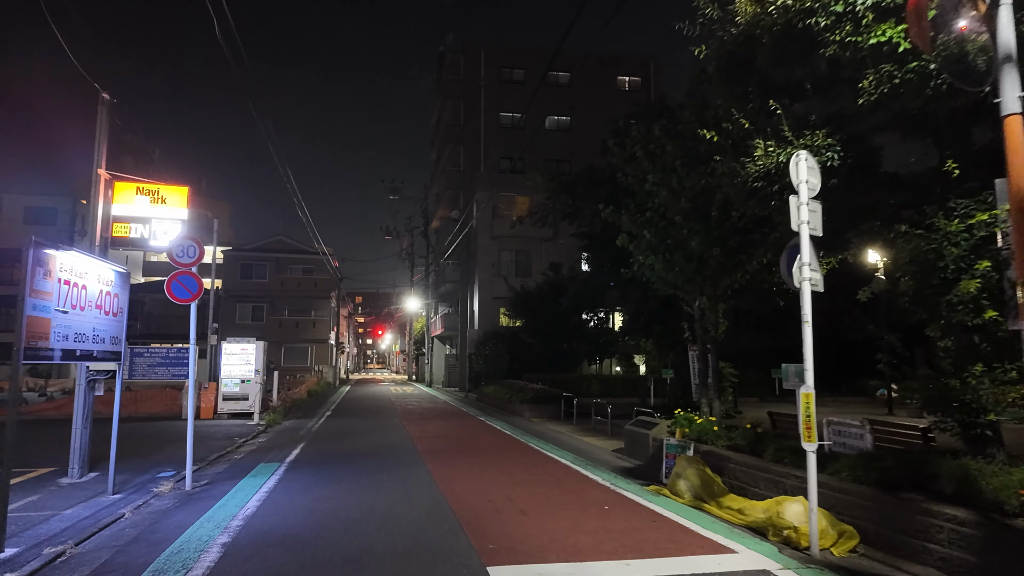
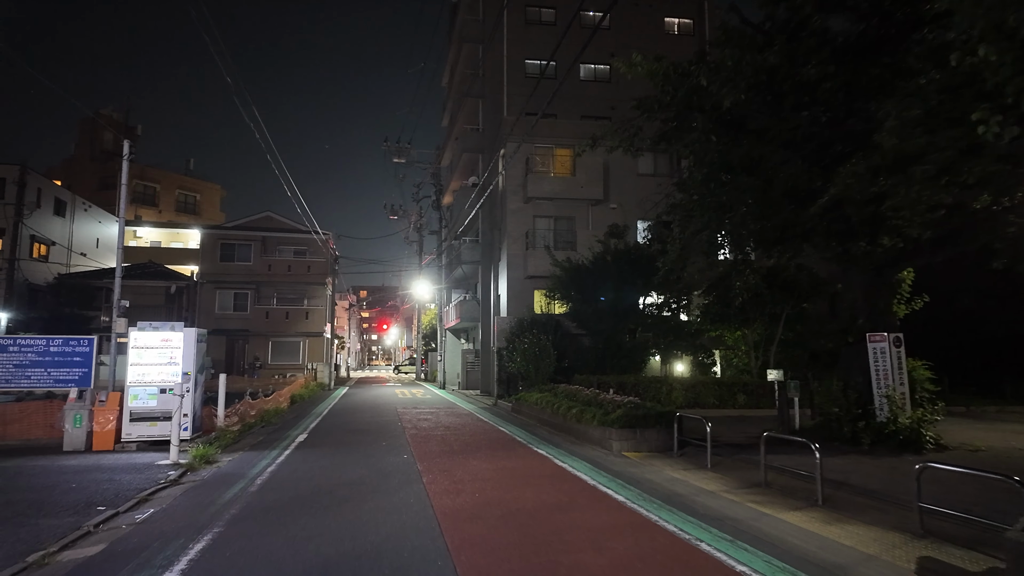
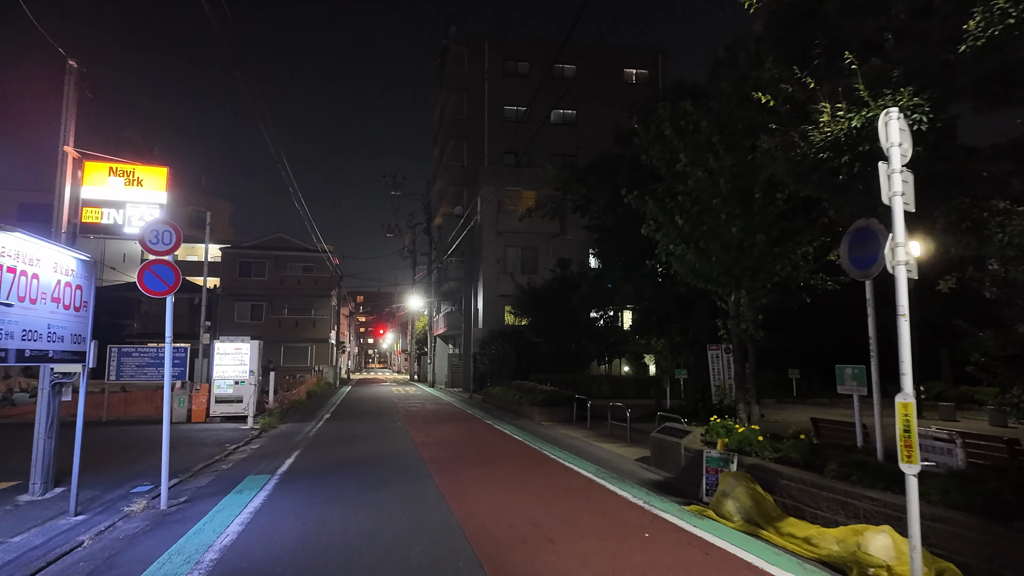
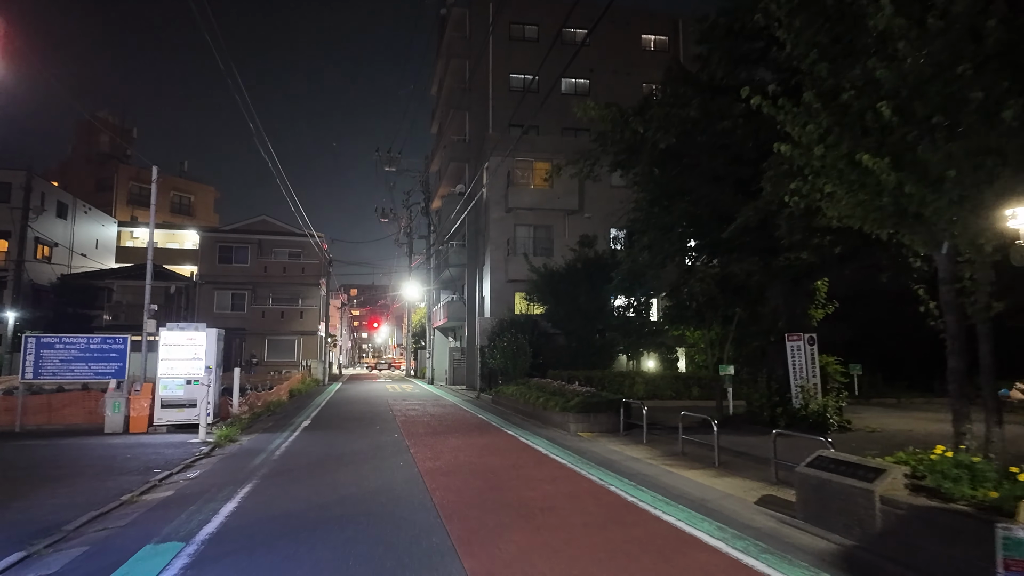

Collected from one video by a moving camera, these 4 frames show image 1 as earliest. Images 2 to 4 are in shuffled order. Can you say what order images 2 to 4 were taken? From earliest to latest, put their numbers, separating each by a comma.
3, 4, 2
